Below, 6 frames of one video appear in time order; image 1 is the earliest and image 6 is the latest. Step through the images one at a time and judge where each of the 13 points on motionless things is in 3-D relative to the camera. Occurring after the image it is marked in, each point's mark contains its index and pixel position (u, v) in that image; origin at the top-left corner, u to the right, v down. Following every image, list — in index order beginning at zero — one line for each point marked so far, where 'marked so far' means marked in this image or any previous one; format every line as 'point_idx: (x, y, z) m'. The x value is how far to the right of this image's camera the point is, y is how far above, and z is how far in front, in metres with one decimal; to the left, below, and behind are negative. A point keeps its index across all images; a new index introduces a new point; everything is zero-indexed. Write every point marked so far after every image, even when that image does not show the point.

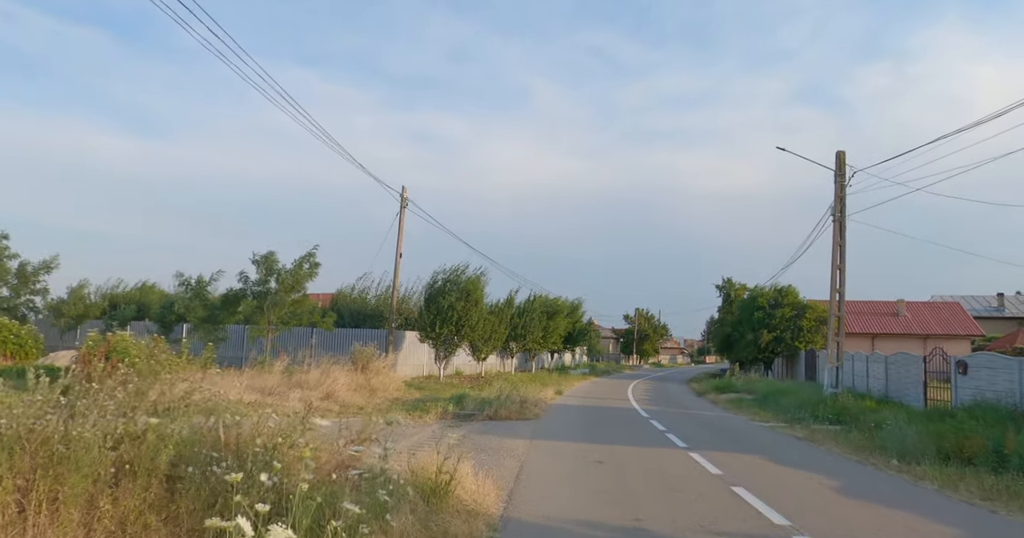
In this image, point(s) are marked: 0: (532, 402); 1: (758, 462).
0: (+0.5, -3.3, +18.2) m
1: (+3.9, -3.1, +11.8) m
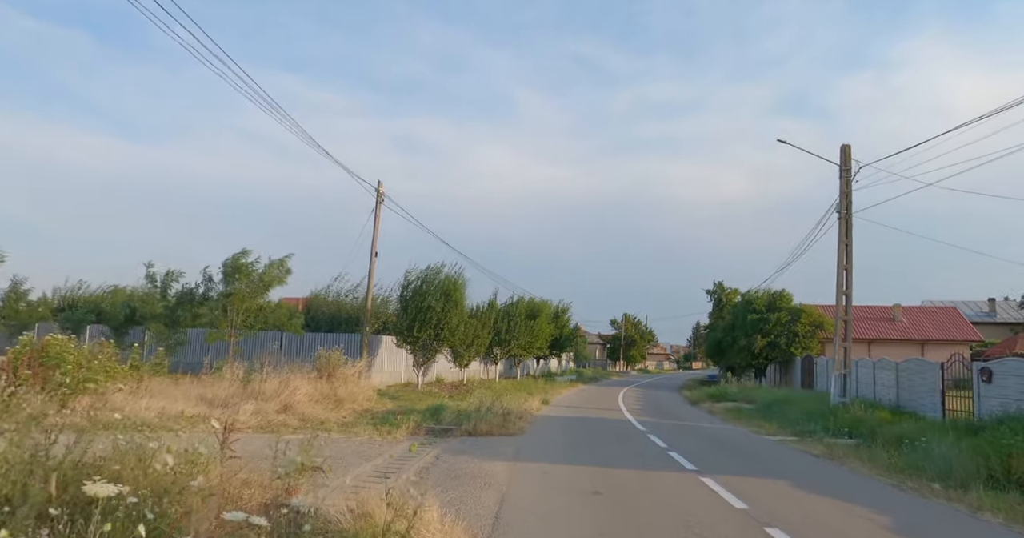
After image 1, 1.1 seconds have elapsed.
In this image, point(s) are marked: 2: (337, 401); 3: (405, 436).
0: (+0.1, -3.2, +16.4) m
1: (+3.6, -3.0, +10.0) m
2: (-4.0, -3.0, +16.6) m
3: (-2.0, -3.1, +13.6) m
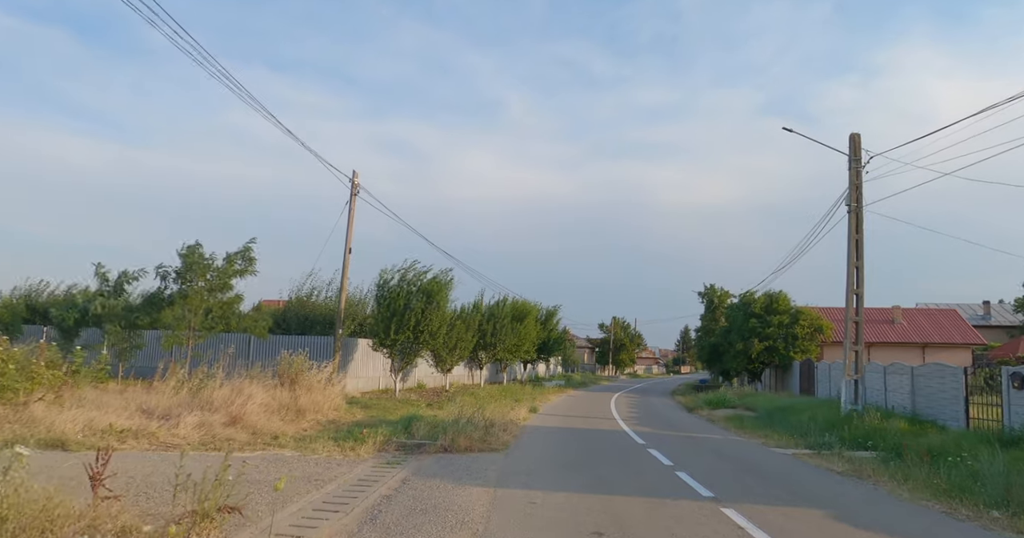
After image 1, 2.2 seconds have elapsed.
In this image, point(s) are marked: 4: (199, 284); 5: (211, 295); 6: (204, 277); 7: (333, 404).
0: (-0.2, -3.1, +14.6) m
1: (+3.4, -2.8, +8.2) m
2: (-4.3, -2.8, +14.7) m
3: (-2.3, -2.9, +11.7) m
4: (-8.5, -0.4, +20.0) m
5: (-8.3, -0.7, +20.3) m
6: (-8.4, -0.2, +20.0) m
7: (-4.0, -3.0, +16.3) m
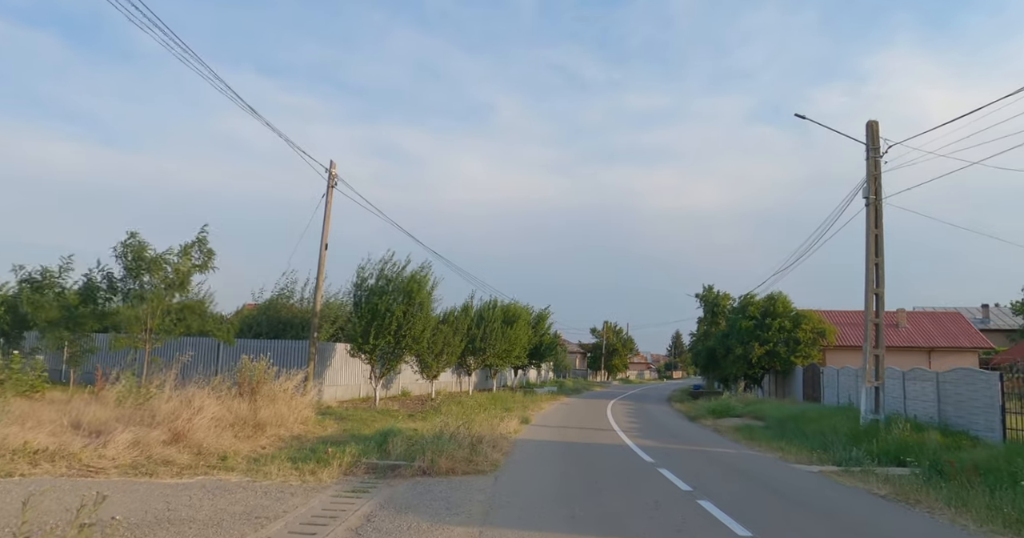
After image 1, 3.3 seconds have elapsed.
0: (-0.4, -3.0, +12.8) m
1: (+3.3, -2.7, +6.5) m
2: (-4.5, -2.7, +12.8) m
3: (-2.4, -2.8, +9.9) m
4: (-8.7, -0.3, +18.1) m
5: (-8.5, -0.6, +18.4) m
6: (-8.6, -0.1, +18.1) m
7: (-4.2, -2.9, +14.5) m
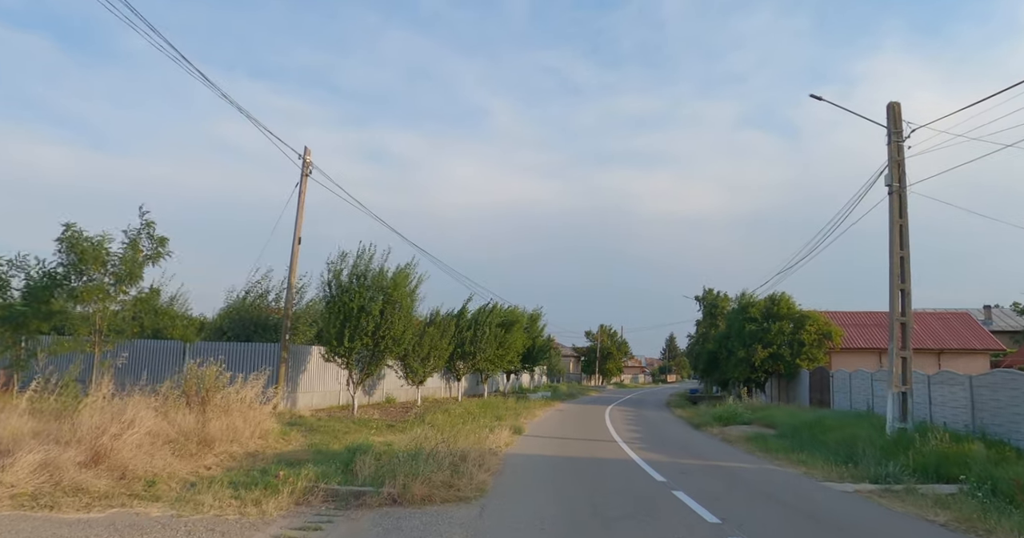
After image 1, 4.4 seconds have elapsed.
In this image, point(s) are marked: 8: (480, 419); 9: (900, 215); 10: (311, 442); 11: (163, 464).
0: (-0.5, -2.8, +11.0) m
1: (+3.2, -2.5, +4.7) m
2: (-4.6, -2.6, +11.0) m
3: (-2.5, -2.6, +8.1) m
4: (-8.9, -0.2, +16.2) m
5: (-8.7, -0.5, +16.5) m
6: (-8.8, 0.0, +16.2) m
7: (-4.3, -2.7, +12.6) m
8: (-0.8, -4.0, +19.5) m
9: (+9.5, +1.3, +17.9) m
10: (-3.6, -3.1, +13.4) m
11: (-4.6, -2.5, +9.7) m
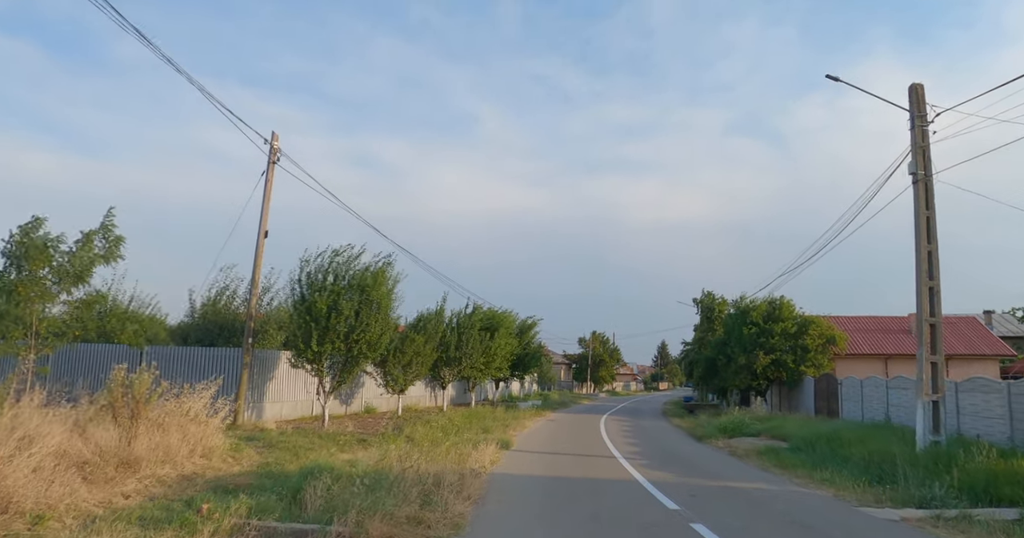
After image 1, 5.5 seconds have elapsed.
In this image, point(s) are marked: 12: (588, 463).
0: (-0.7, -2.7, +9.2) m
1: (+3.1, -2.2, +3.0) m
2: (-4.8, -2.4, +9.1) m
3: (-2.7, -2.4, +6.3) m
4: (-9.2, -0.1, +14.3) m
5: (-9.0, -0.4, +14.6) m
6: (-9.1, +0.1, +14.3) m
7: (-4.5, -2.6, +10.8) m
8: (-1.1, -3.9, +17.7) m
9: (+9.2, +1.4, +16.3) m
10: (-3.8, -3.0, +11.5) m
11: (-4.7, -2.3, +7.8) m
12: (+1.5, -3.7, +14.4) m
